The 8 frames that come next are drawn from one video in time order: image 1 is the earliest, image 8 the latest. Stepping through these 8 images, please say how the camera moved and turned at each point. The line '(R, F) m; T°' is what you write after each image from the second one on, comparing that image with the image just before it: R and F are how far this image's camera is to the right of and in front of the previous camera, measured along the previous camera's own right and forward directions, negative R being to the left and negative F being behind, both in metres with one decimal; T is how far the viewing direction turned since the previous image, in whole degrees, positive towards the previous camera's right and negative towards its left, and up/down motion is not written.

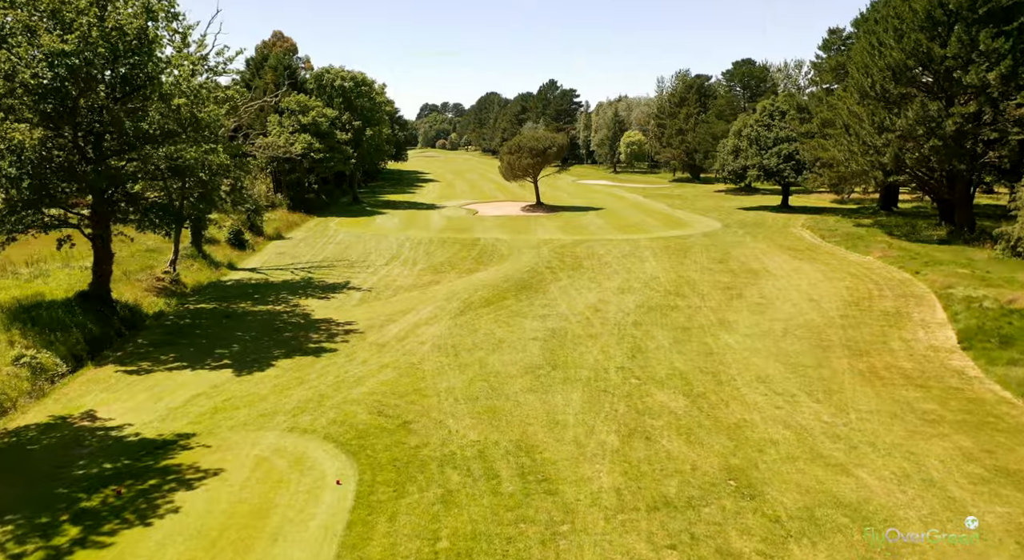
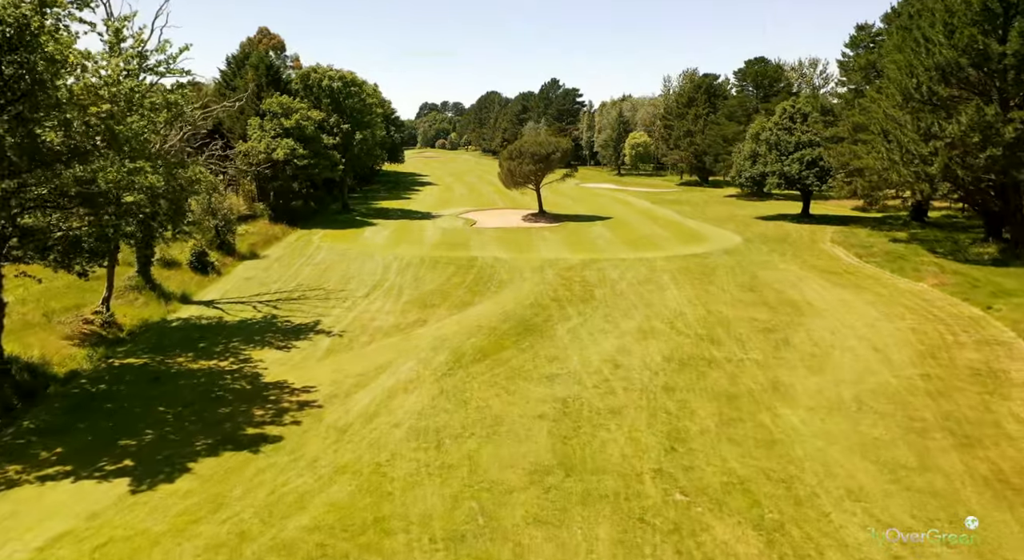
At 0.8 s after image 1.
(0.0, +4.3) m; 0°
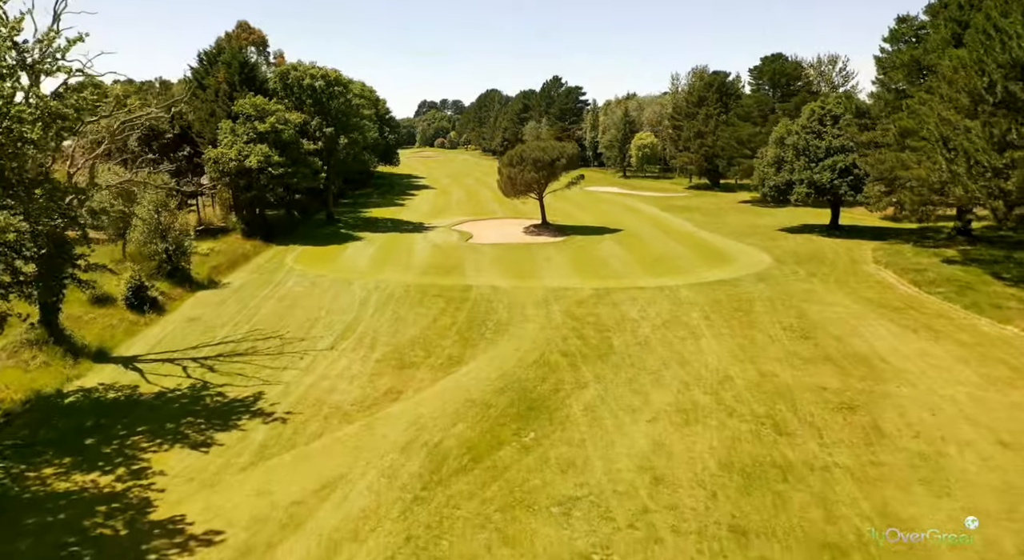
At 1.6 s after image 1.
(0.0, +5.2) m; 0°
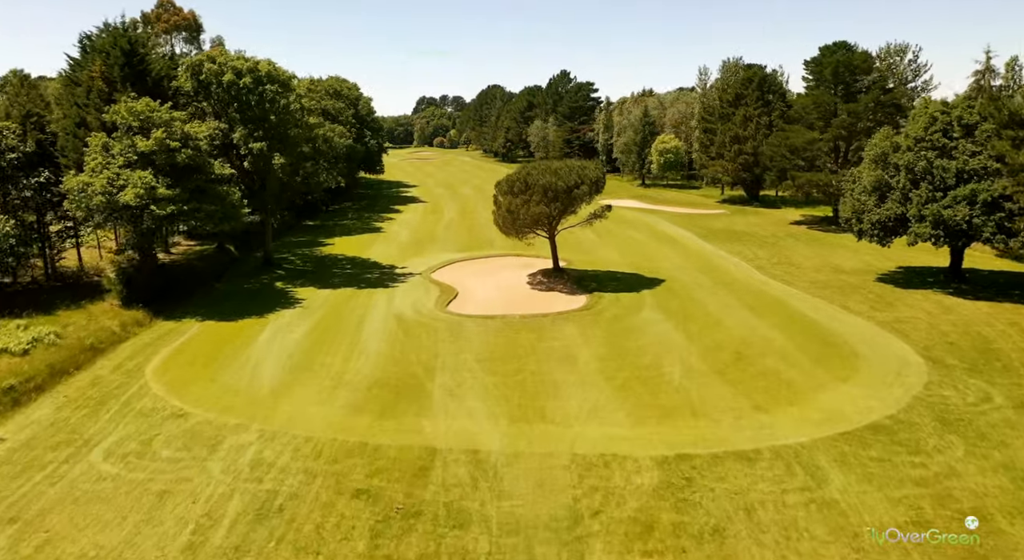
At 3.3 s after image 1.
(+0.2, +14.7) m; 0°
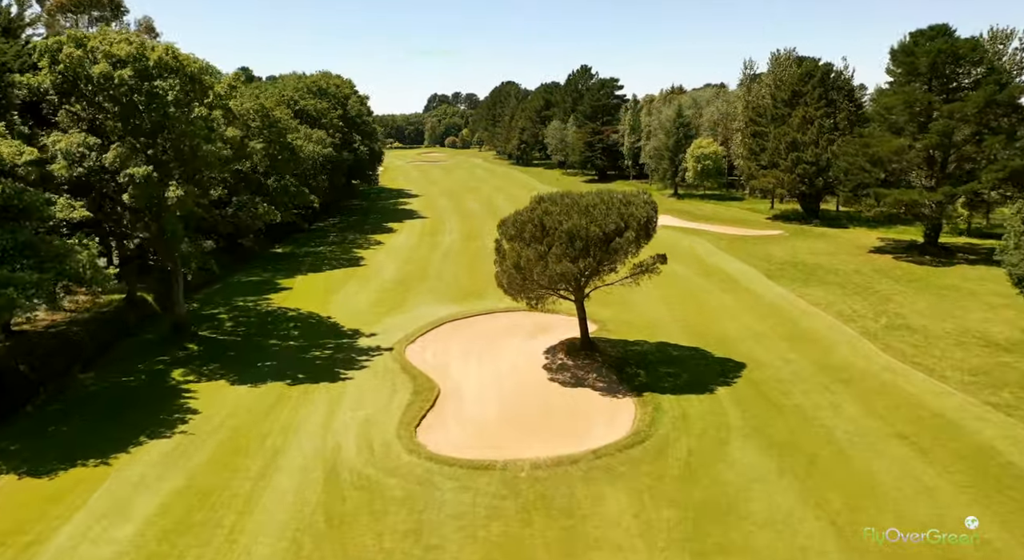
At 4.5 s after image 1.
(+0.2, +12.7) m; -1°
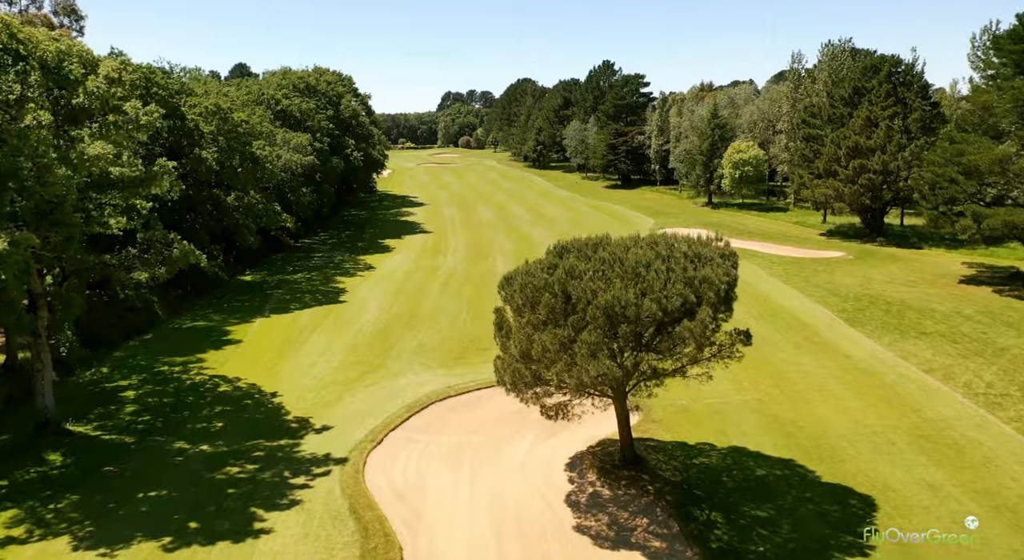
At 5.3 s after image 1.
(+0.2, +9.4) m; -1°
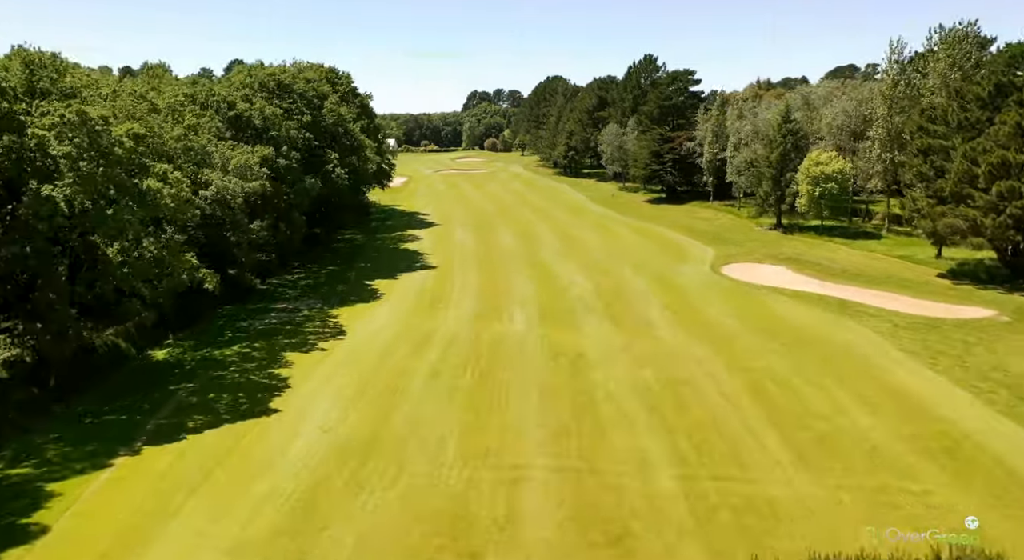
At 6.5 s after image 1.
(+0.4, +14.6) m; -2°
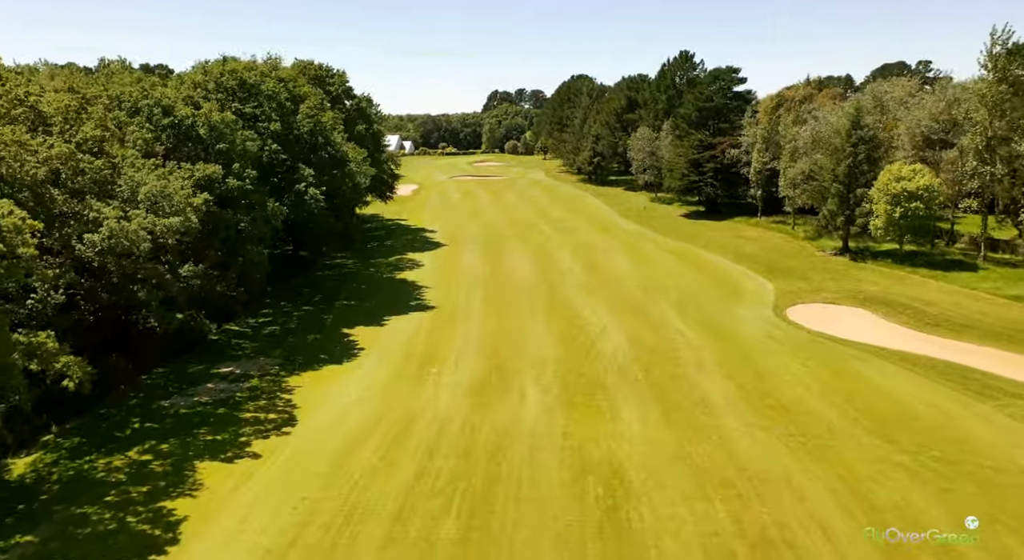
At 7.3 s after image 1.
(+0.4, +10.6) m; -2°
